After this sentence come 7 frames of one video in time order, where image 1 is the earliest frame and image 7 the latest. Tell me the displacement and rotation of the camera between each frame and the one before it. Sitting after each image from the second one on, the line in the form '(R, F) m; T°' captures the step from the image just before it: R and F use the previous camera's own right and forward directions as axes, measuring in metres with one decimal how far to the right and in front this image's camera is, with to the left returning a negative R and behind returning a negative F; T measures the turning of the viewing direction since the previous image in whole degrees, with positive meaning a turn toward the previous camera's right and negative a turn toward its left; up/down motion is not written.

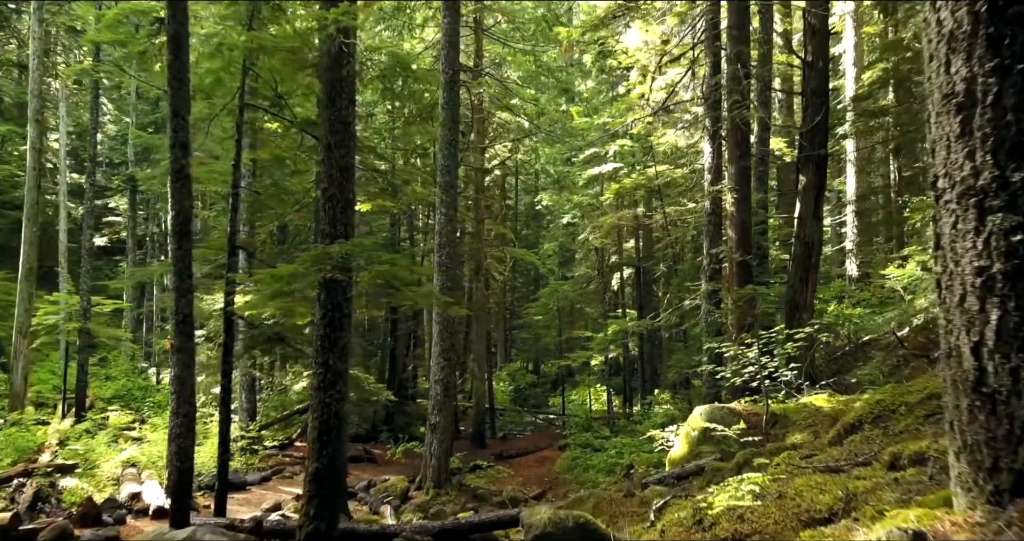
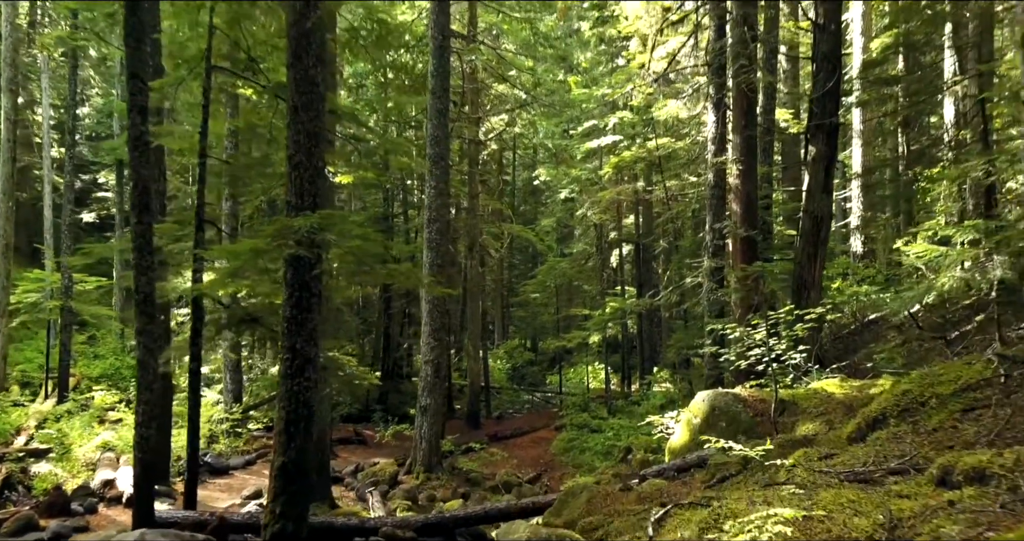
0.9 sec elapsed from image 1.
(+0.1, +0.6) m; 0°
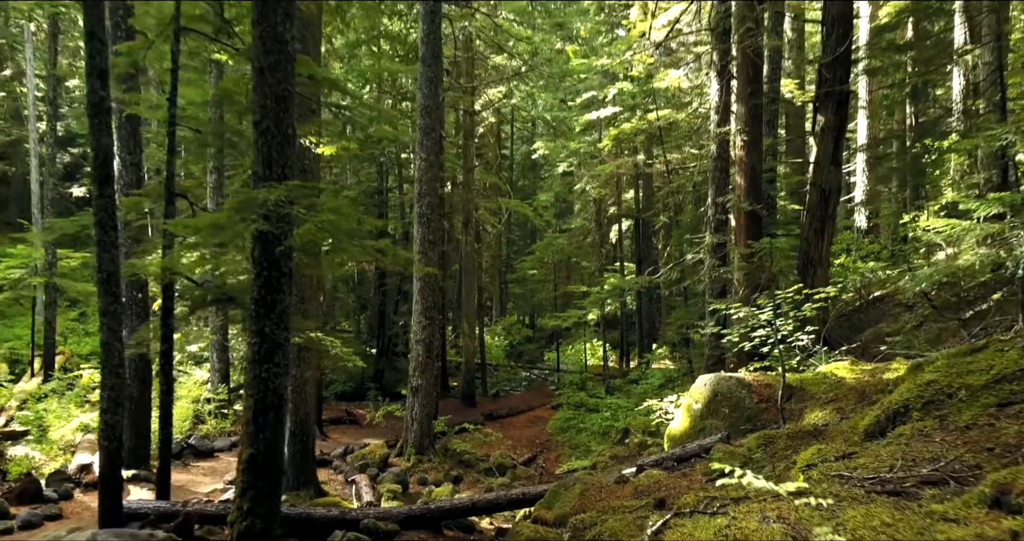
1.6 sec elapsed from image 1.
(+0.1, +0.5) m; 0°
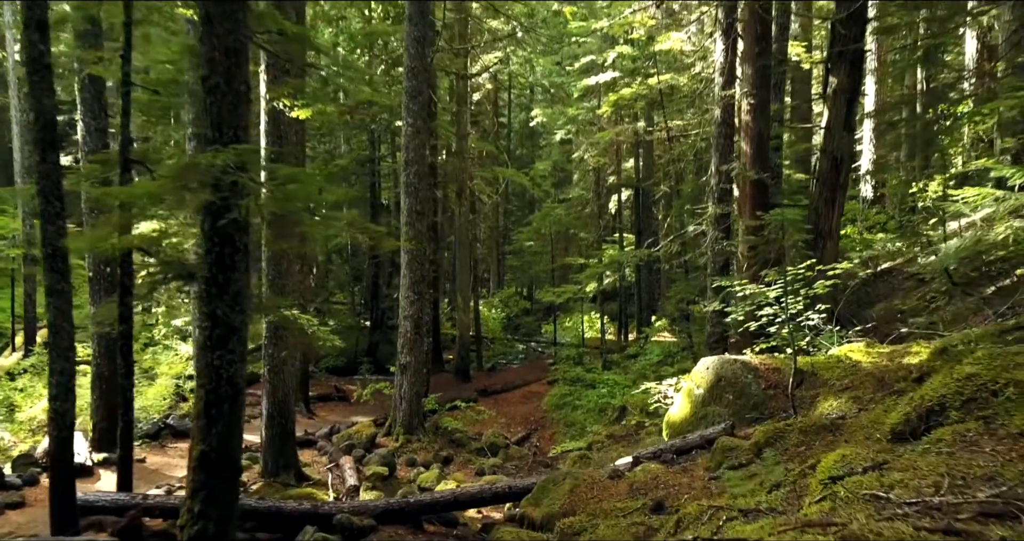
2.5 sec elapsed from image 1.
(+0.1, +0.6) m; 0°
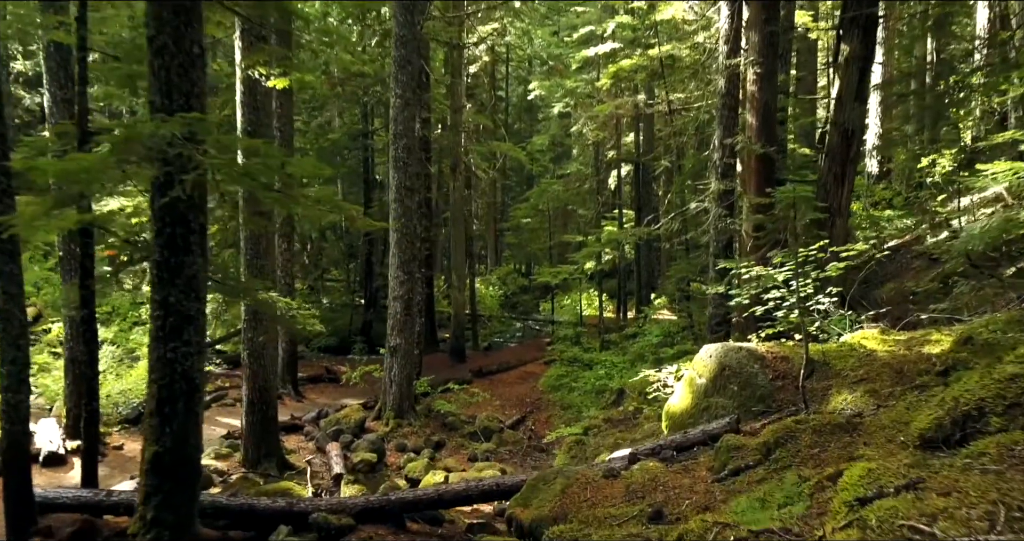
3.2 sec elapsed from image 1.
(+0.1, +0.4) m; 0°
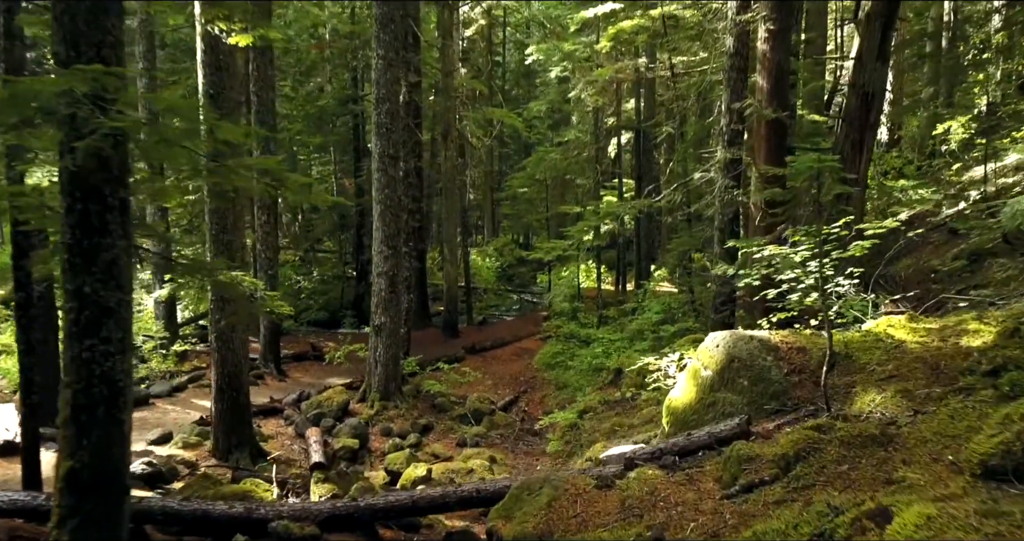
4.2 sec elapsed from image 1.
(+0.1, +0.6) m; 0°
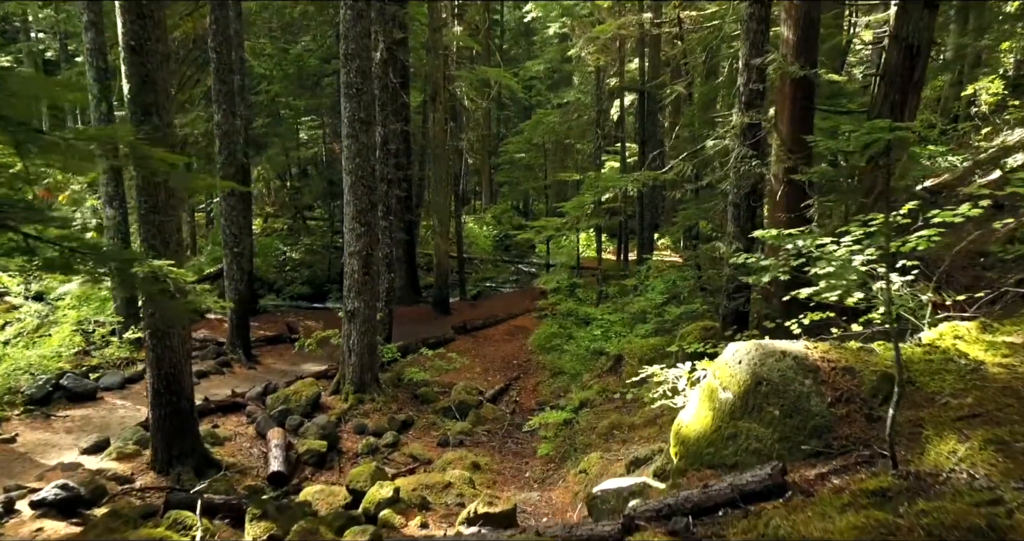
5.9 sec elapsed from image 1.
(+0.2, +1.1) m; 0°
